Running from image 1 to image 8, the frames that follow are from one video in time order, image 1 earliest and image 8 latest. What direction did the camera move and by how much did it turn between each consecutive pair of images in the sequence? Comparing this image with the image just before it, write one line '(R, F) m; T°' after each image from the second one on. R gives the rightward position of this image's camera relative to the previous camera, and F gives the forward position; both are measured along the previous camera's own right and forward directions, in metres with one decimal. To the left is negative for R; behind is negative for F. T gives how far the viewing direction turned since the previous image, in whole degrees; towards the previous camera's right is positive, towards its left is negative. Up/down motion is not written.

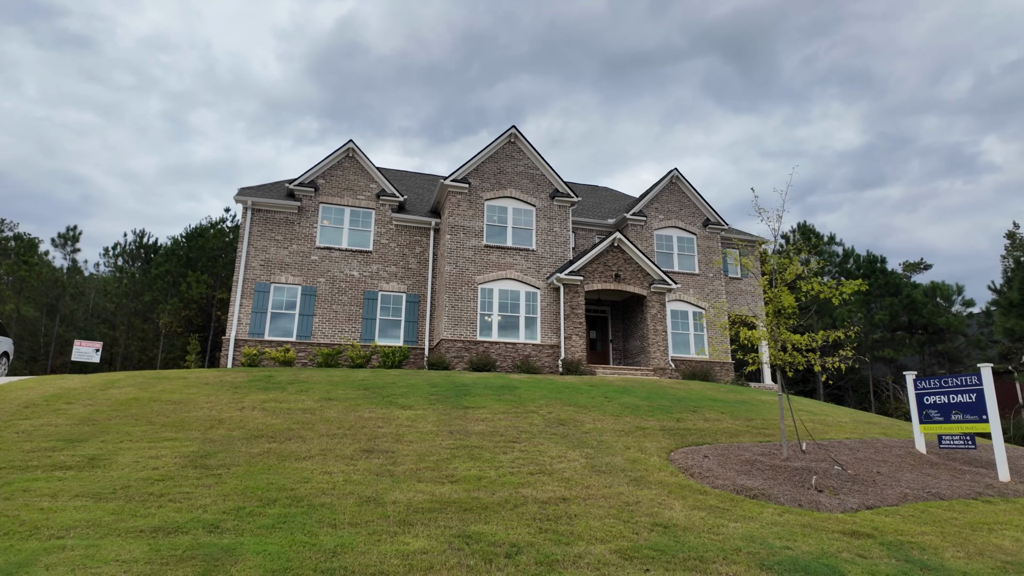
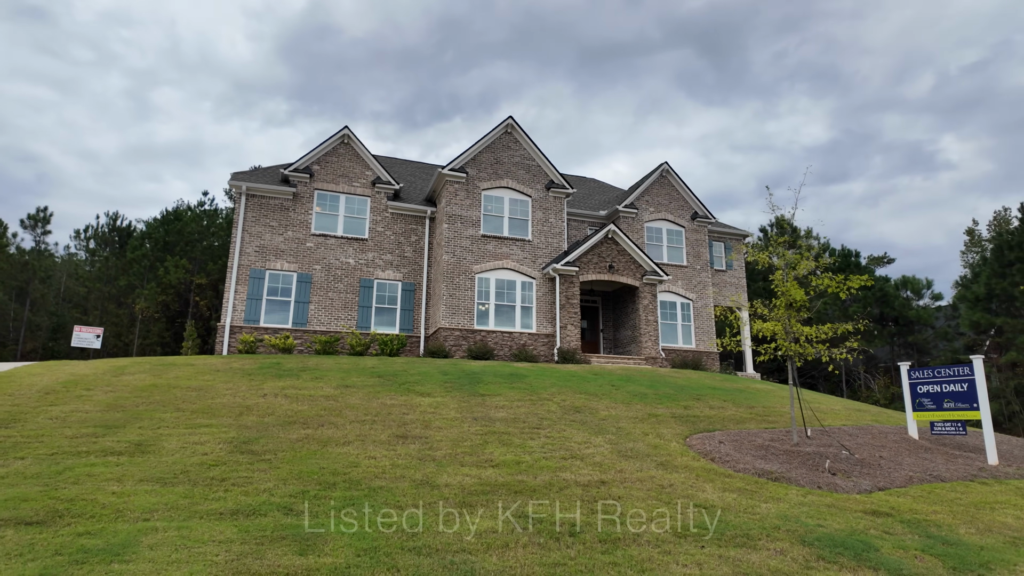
(-1.1, -0.3) m; +3°
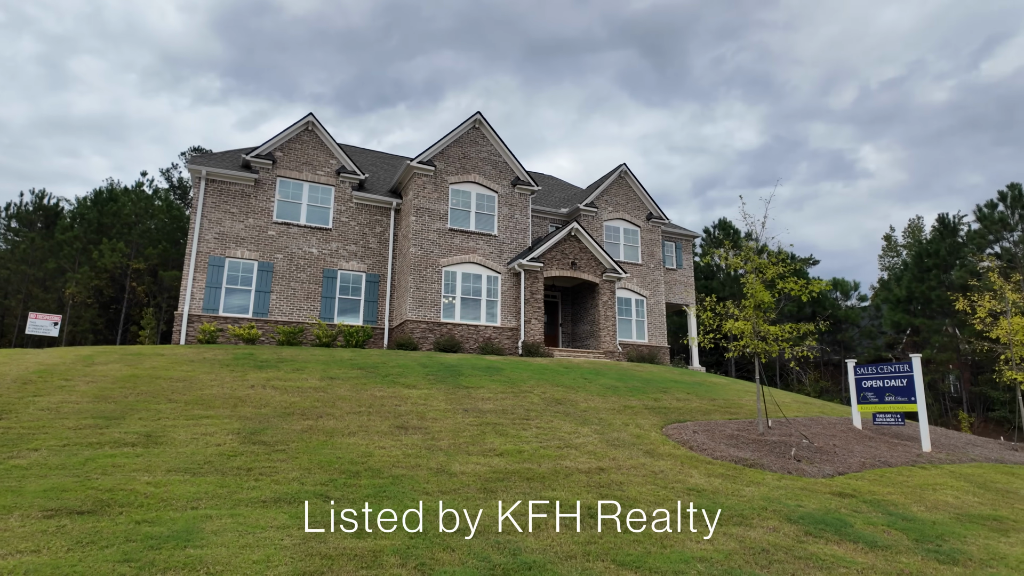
(-1.1, -0.4) m; +6°
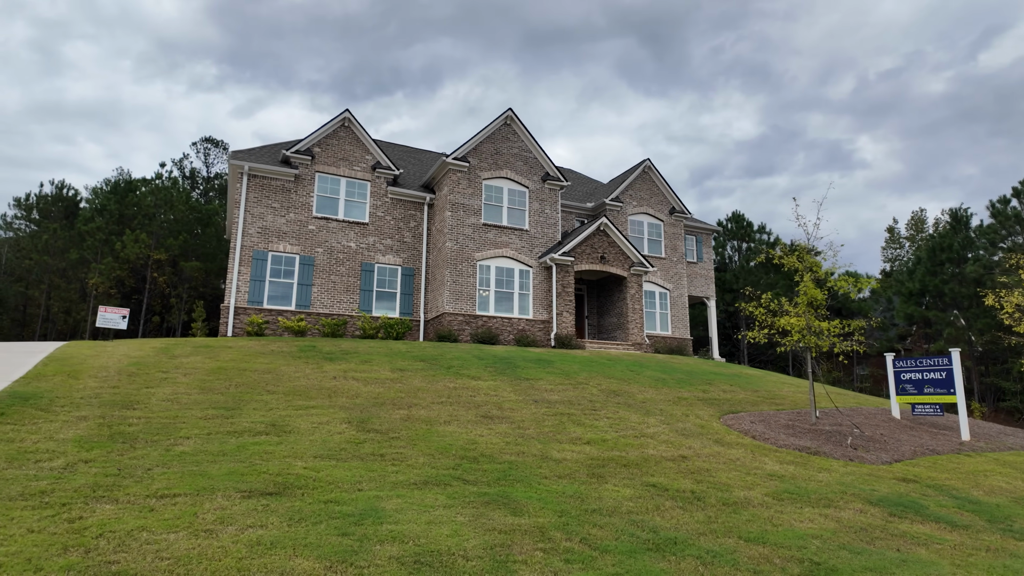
(-1.7, -0.7) m; 0°
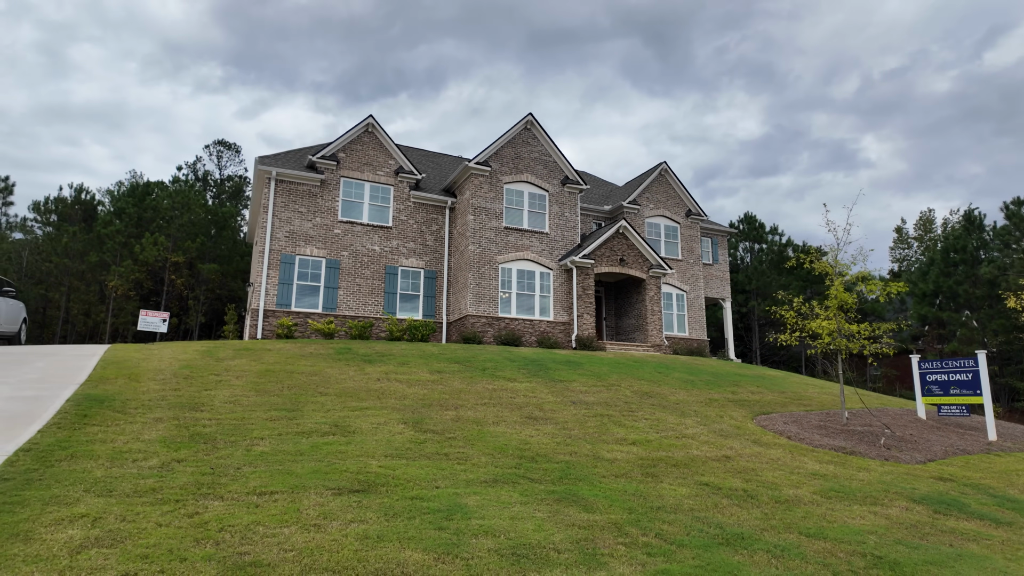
(-0.8, -0.4) m; 0°
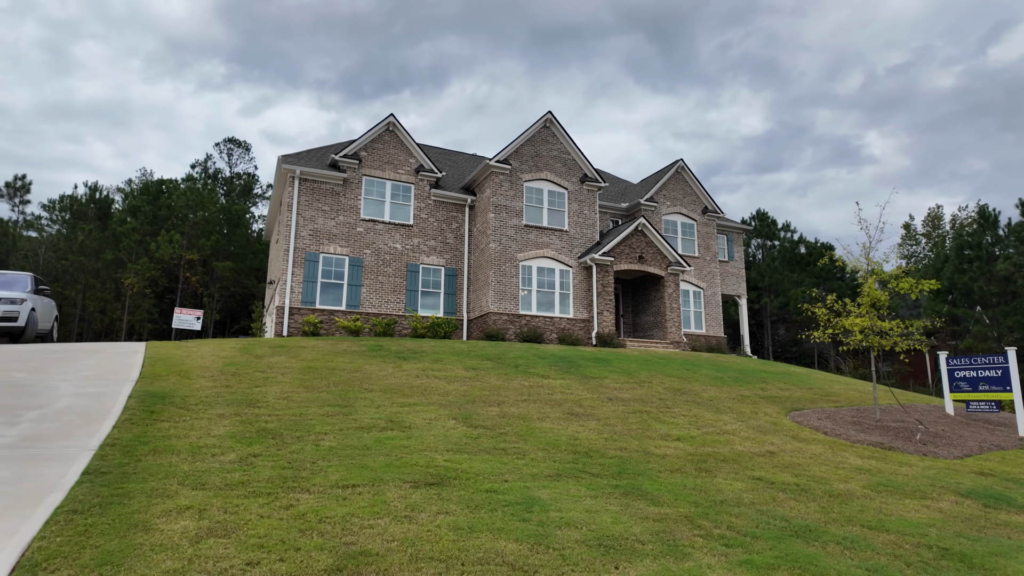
(-0.8, -0.2) m; 0°
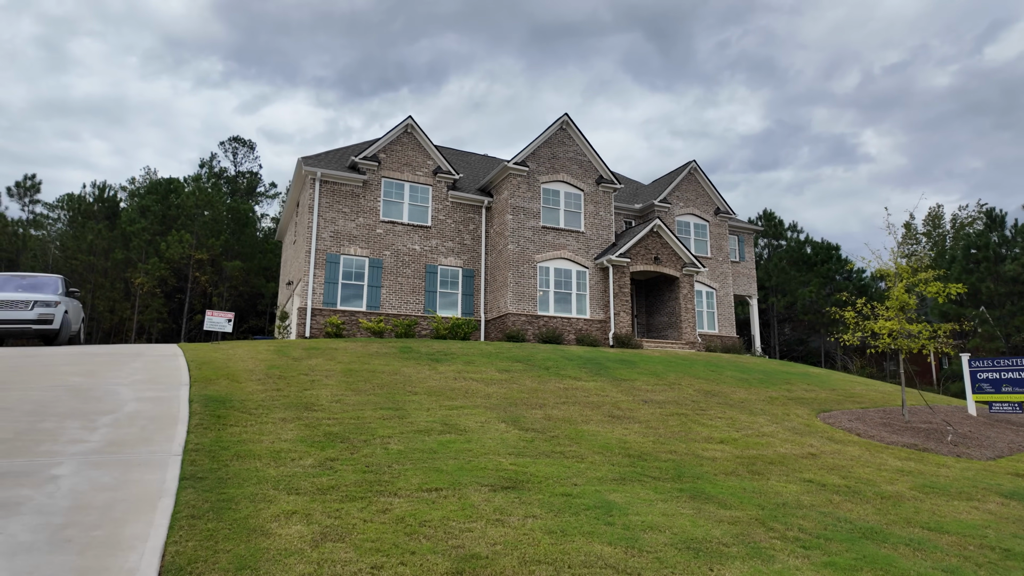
(-1.0, -0.2) m; 0°
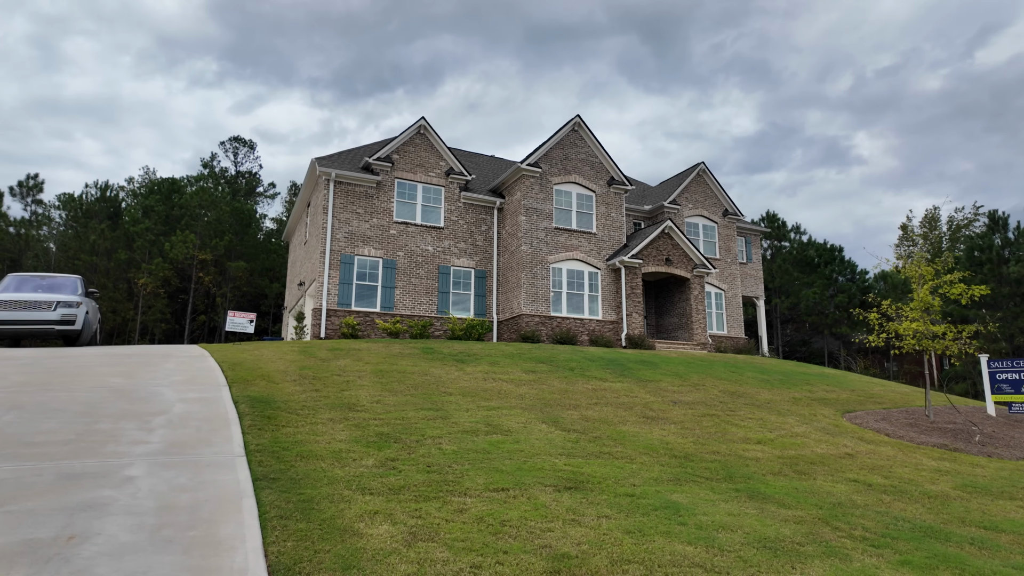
(-0.9, 0.0) m; +1°
